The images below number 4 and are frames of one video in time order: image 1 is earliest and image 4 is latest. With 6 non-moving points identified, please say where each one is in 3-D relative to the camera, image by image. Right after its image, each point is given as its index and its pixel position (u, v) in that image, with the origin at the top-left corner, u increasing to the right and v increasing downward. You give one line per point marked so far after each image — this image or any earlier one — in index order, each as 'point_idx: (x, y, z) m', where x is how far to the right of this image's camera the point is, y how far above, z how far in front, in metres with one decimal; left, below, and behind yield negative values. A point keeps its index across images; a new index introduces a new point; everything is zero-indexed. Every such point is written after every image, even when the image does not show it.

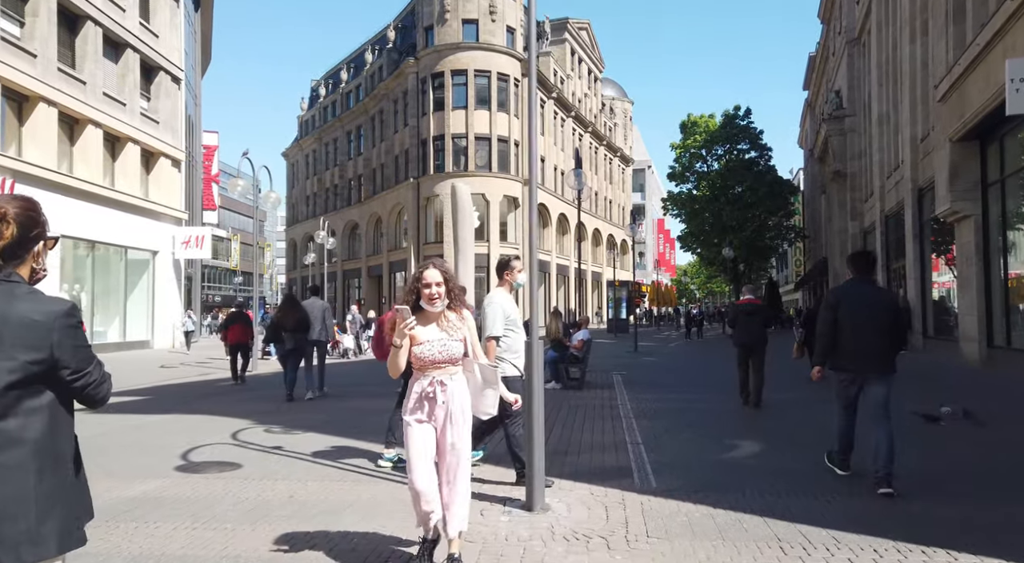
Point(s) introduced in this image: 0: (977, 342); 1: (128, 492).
0: (+10.2, -1.3, +15.2) m
1: (-2.8, -1.5, +5.1) m
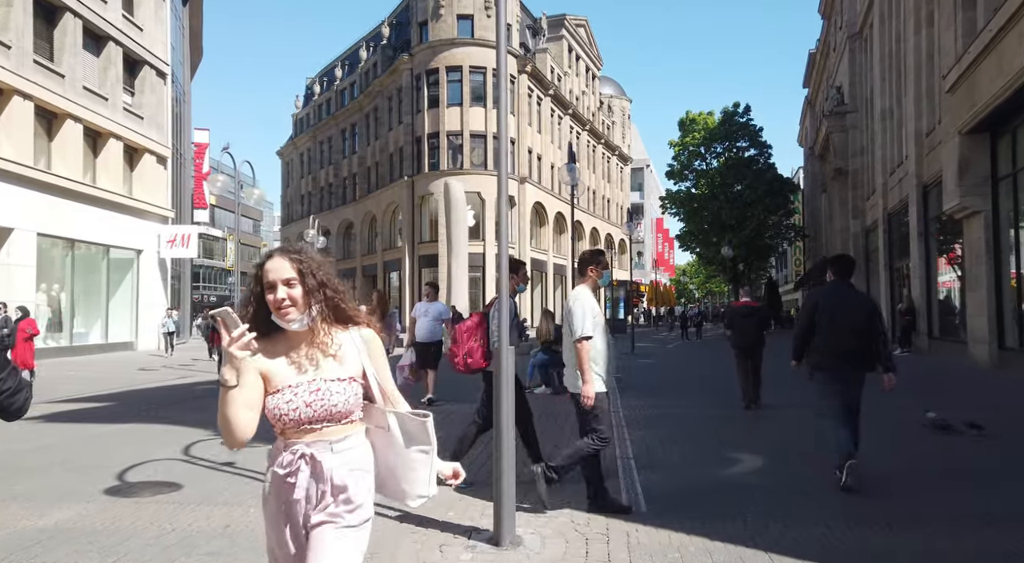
0: (+10.0, -1.3, +14.6) m
1: (-3.0, -1.5, +4.4) m
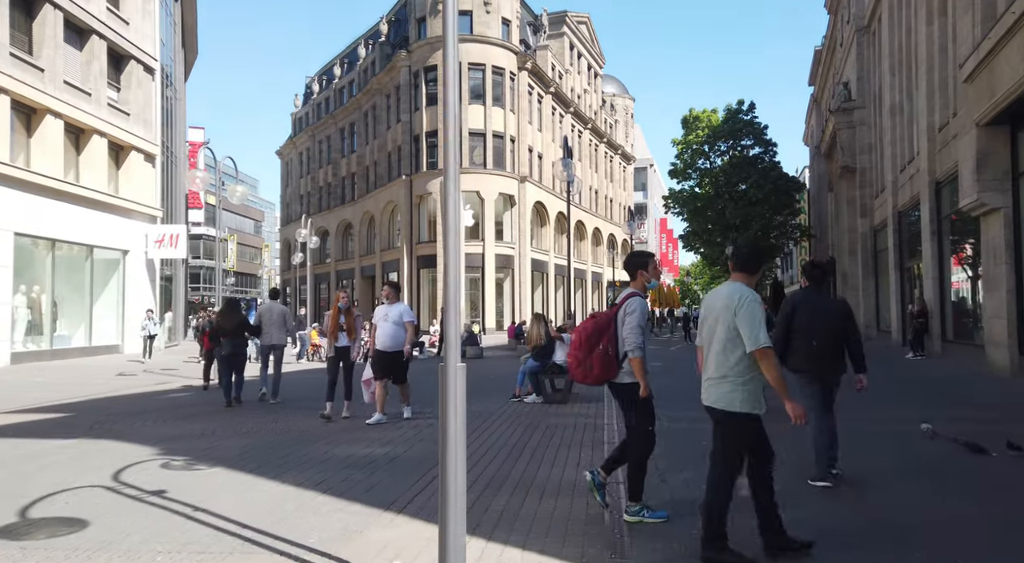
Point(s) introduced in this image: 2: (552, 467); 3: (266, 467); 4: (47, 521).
0: (+9.8, -1.3, +13.7) m
1: (-3.3, -1.5, +3.7) m
2: (+0.4, -1.8, +6.7) m
3: (-2.2, -1.7, +6.3) m
4: (-3.1, -1.6, +4.6) m
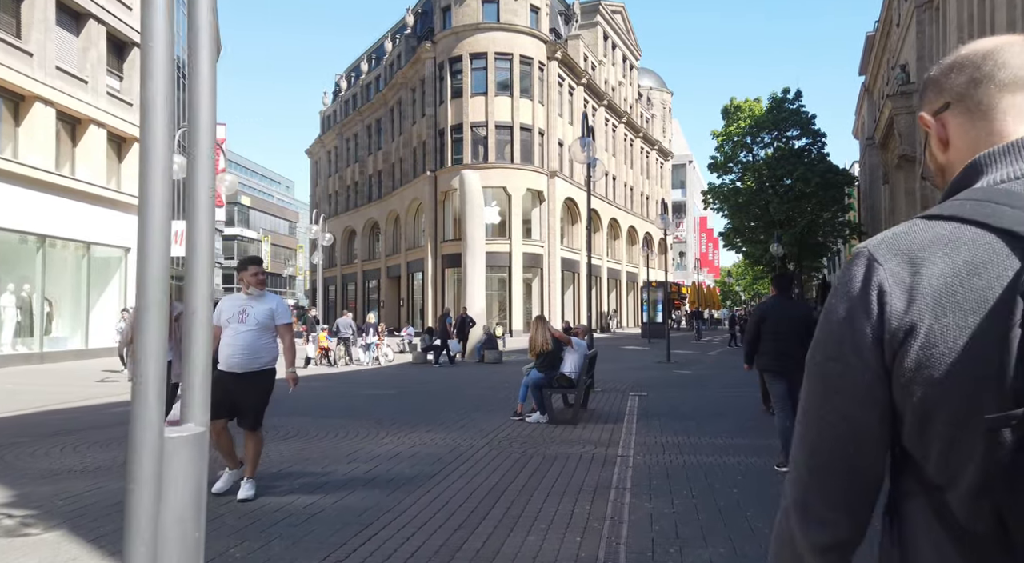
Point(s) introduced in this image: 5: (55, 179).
0: (+9.9, -1.3, +11.2) m
1: (-3.7, -1.5, +1.9) m
2: (+0.1, -1.7, +4.8) m
3: (-2.5, -1.6, +4.5) m
4: (-3.5, -1.5, +2.9) m
5: (-12.9, +2.9, +19.5) m
